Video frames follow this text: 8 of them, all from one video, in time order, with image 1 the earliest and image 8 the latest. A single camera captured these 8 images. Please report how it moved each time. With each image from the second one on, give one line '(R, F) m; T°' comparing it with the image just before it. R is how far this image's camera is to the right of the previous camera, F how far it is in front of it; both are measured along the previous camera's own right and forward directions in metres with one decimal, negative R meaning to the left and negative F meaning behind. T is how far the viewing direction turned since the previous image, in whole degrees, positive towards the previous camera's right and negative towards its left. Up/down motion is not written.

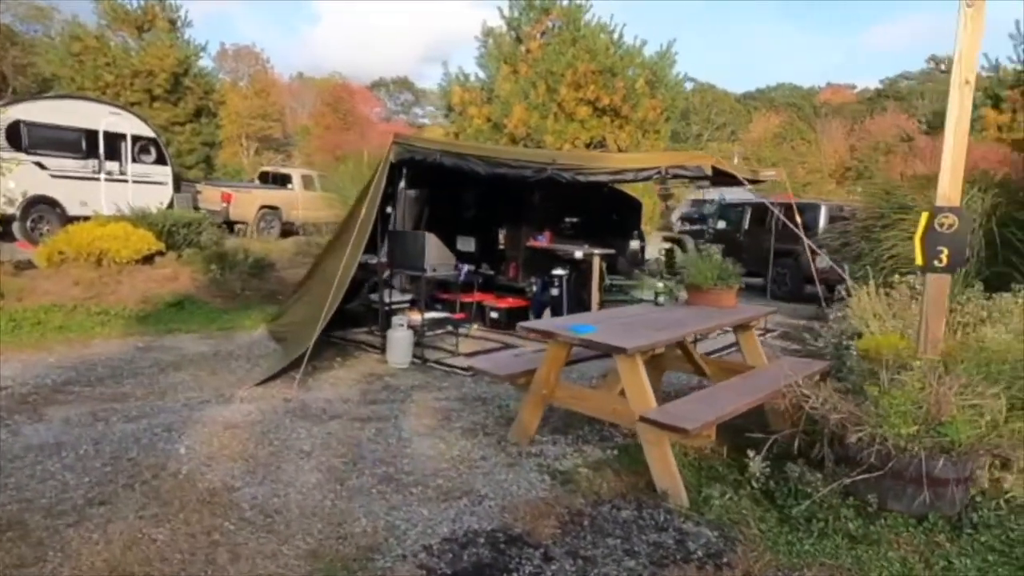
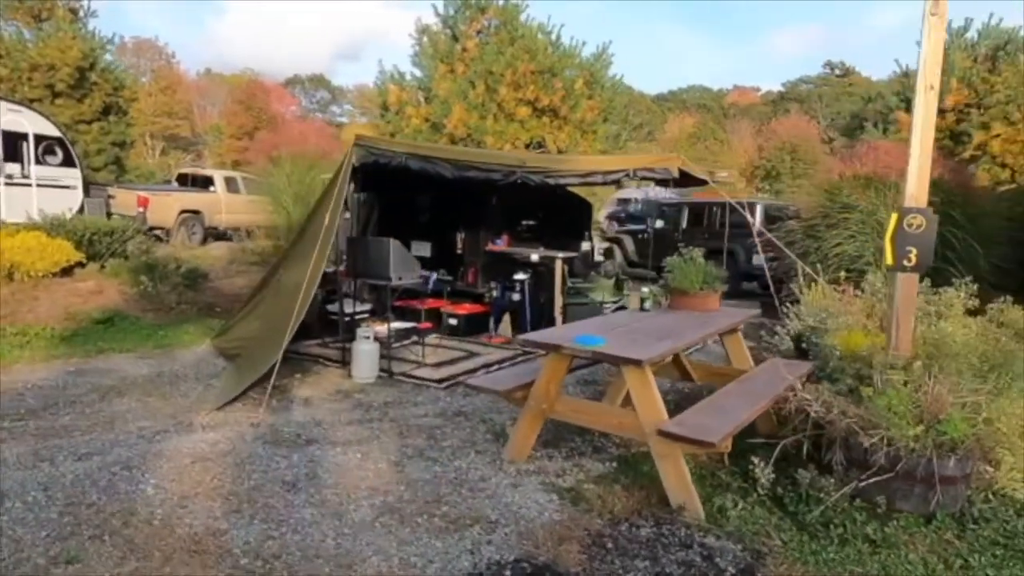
(-0.5, +0.2) m; +7°
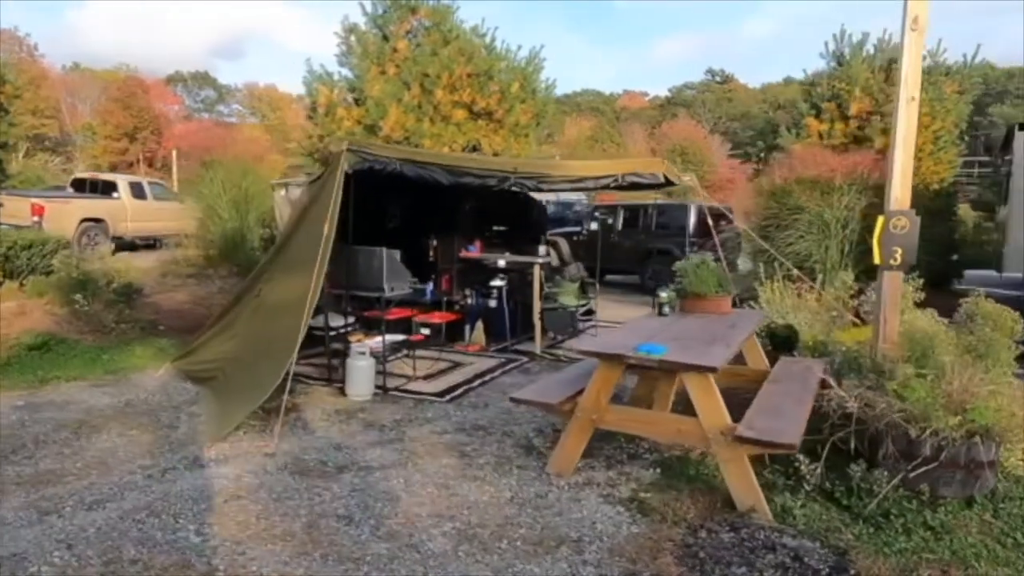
(-0.9, +0.2) m; +9°
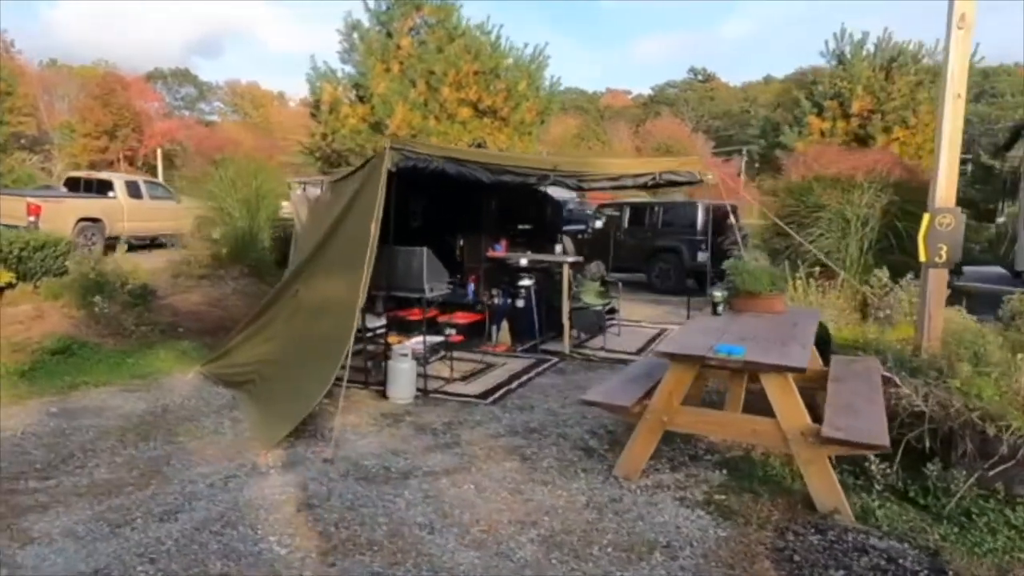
(-0.5, +0.1) m; +2°
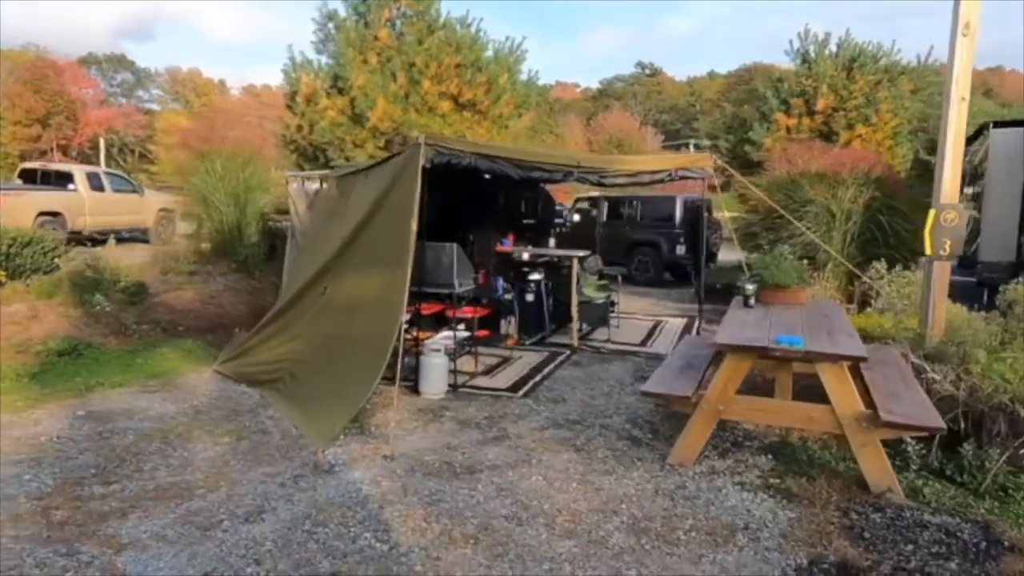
(-0.7, -0.1) m; +4°
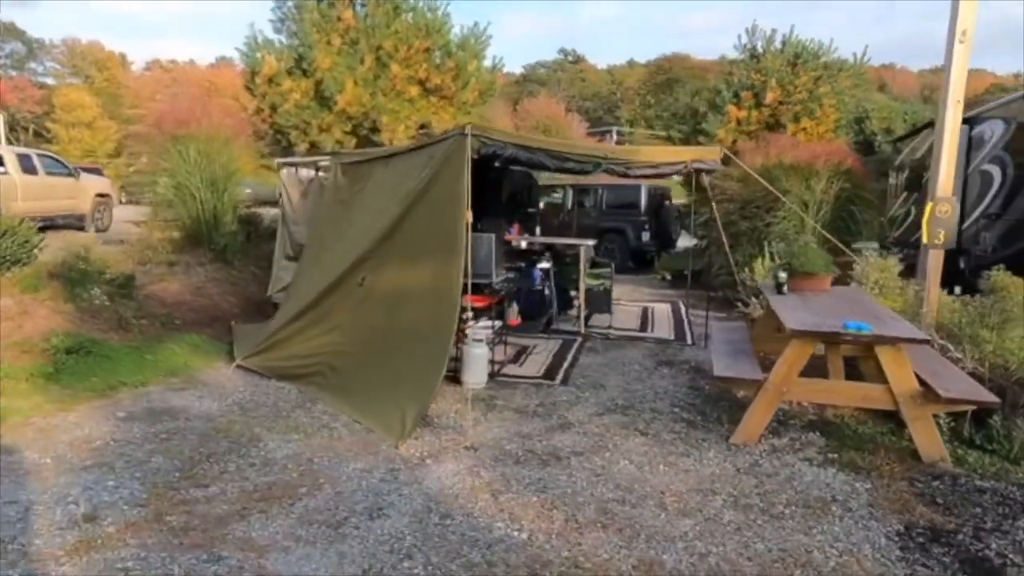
(-1.0, 0.0) m; +7°
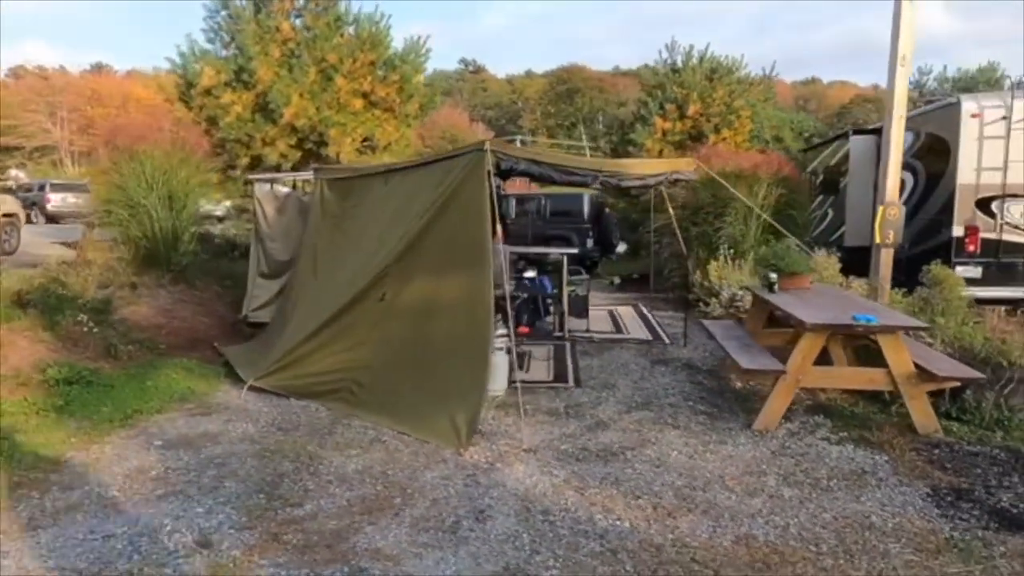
(-1.0, -0.2) m; +8°
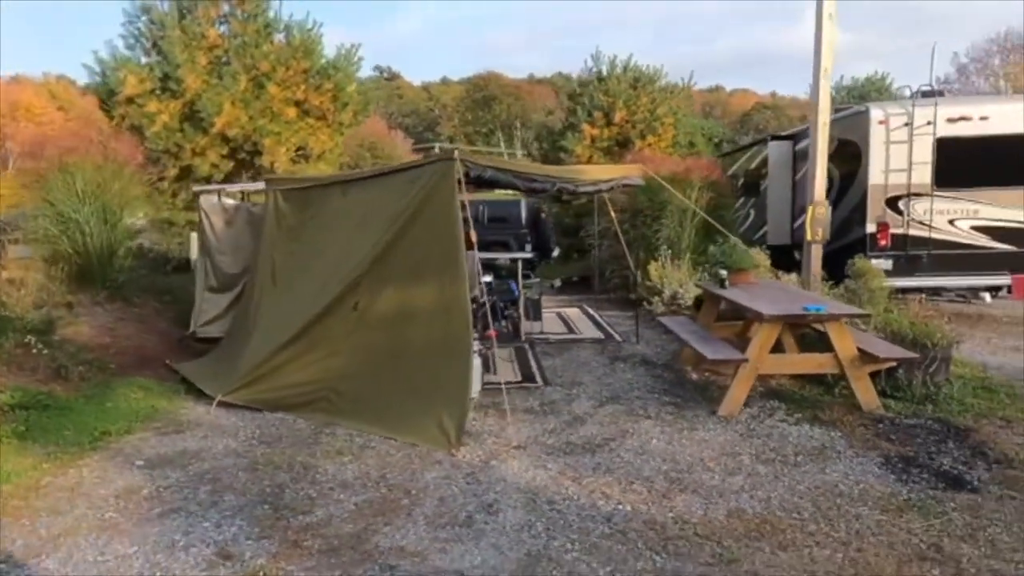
(-0.4, -0.2) m; +7°
